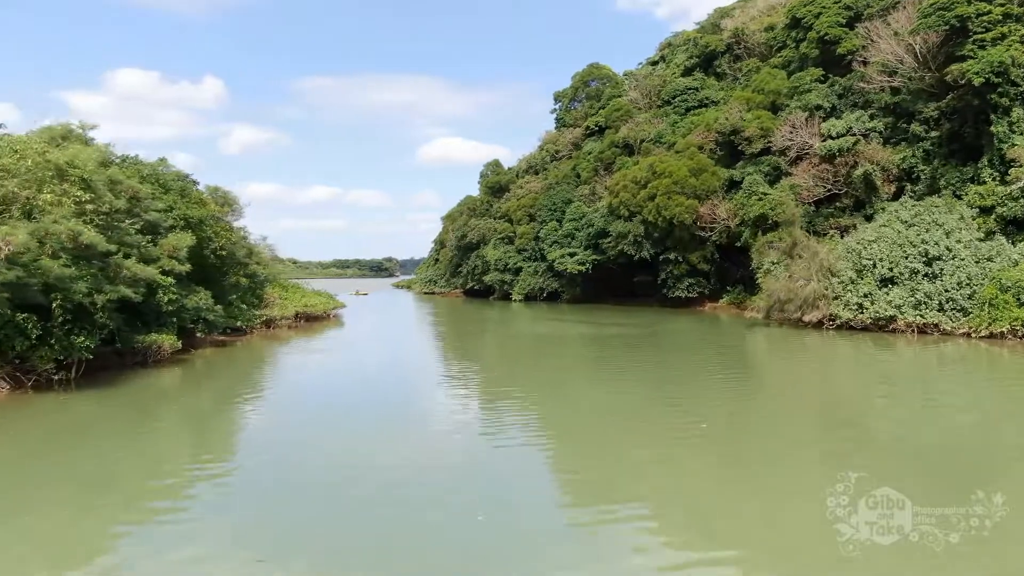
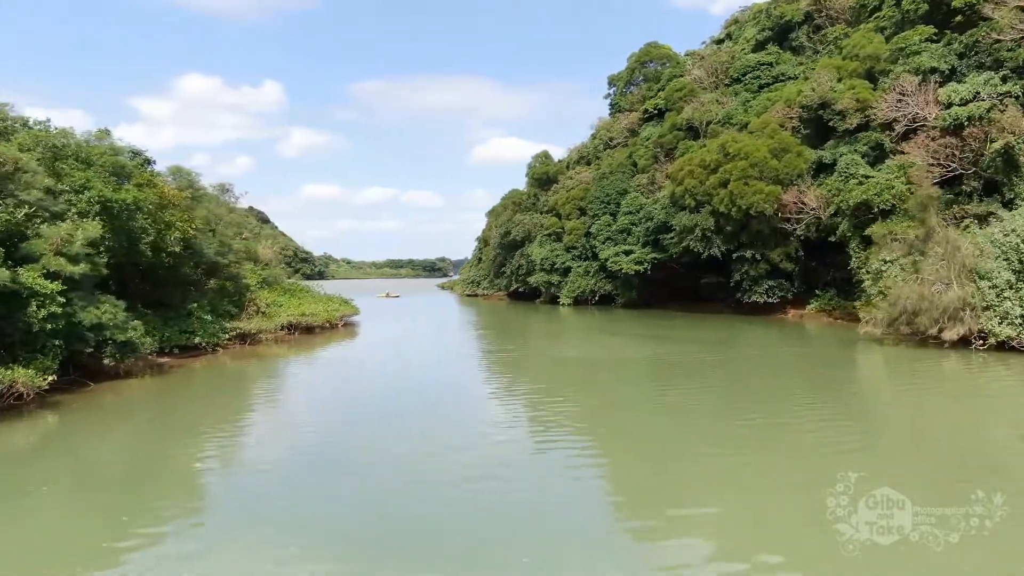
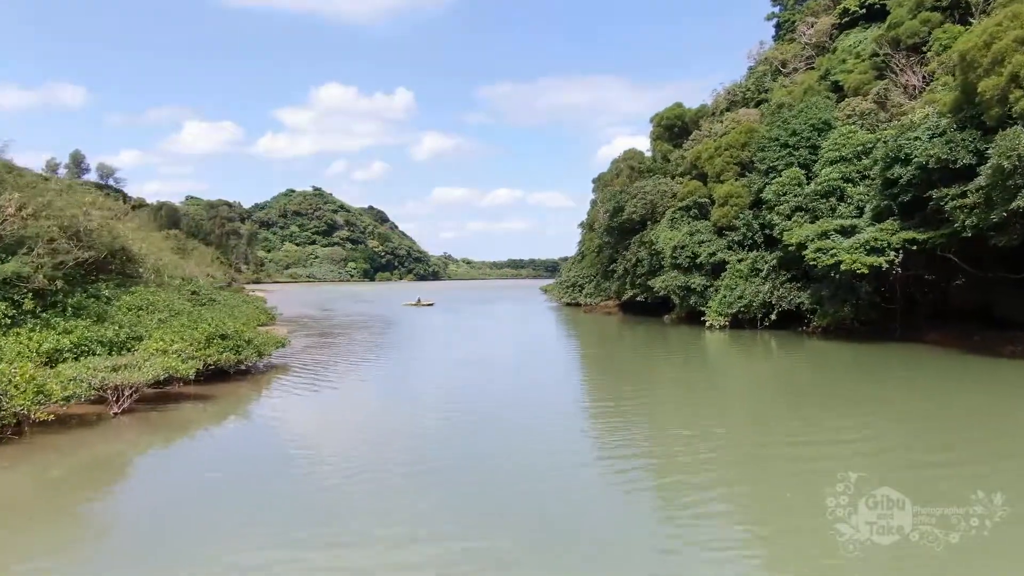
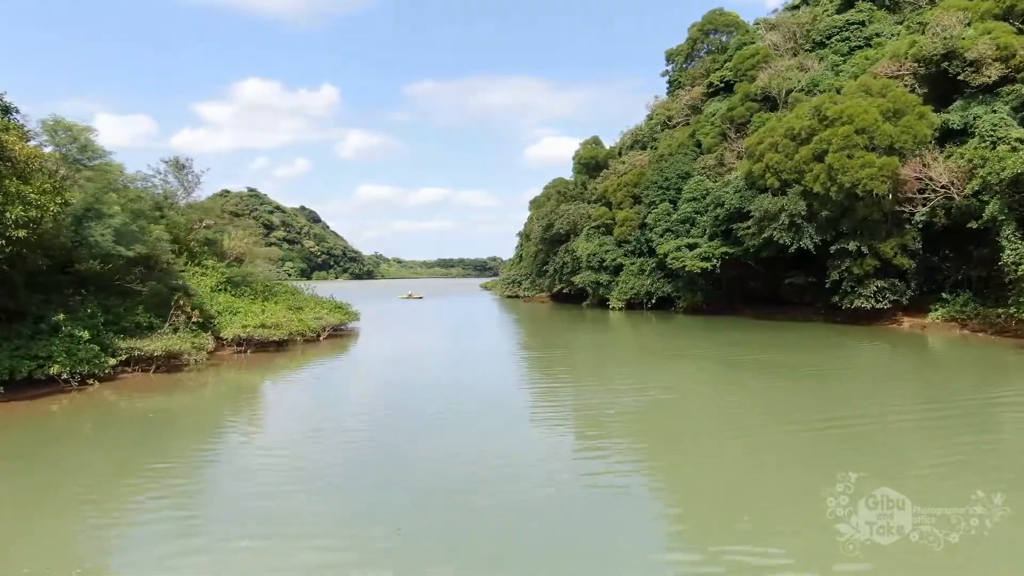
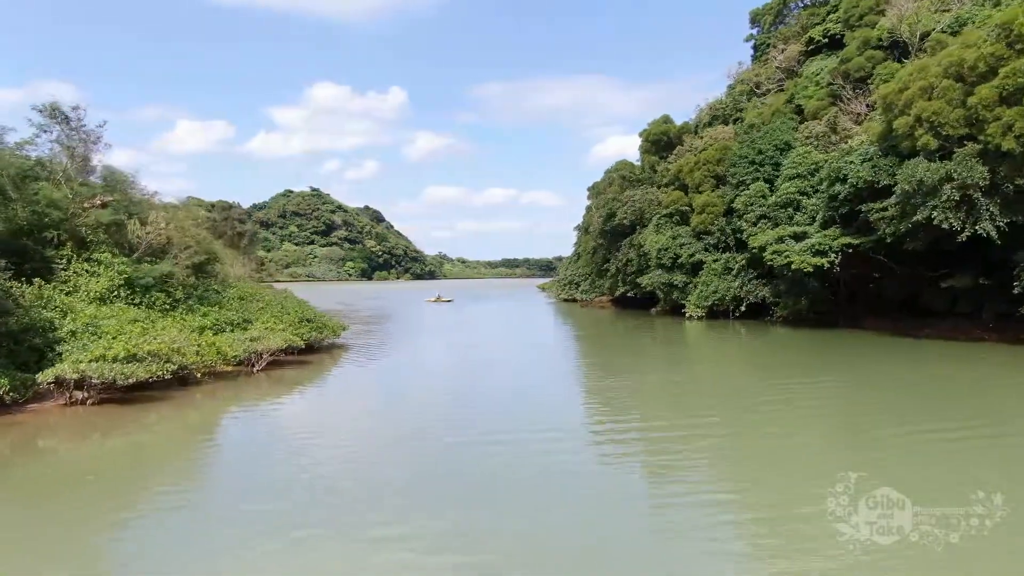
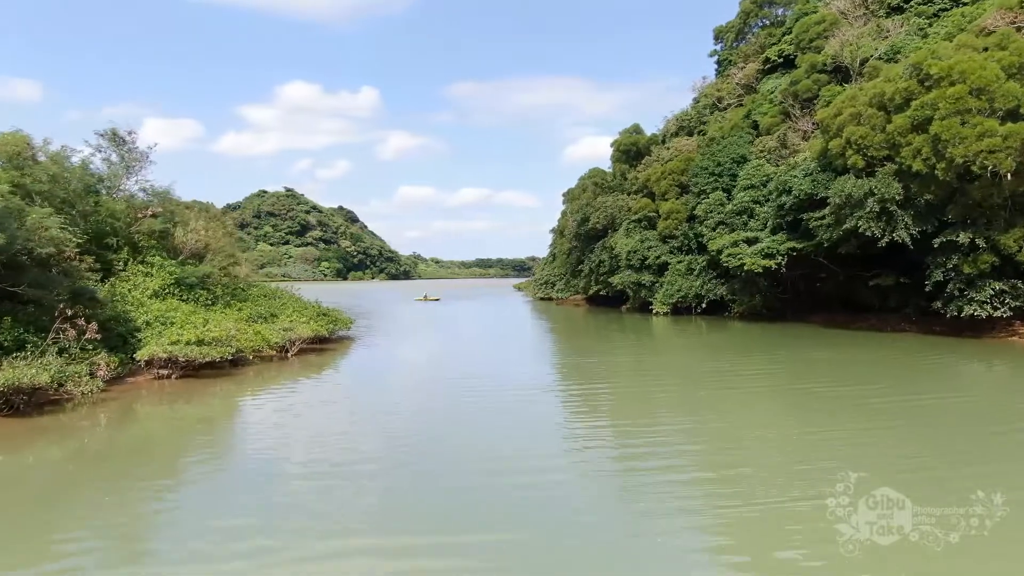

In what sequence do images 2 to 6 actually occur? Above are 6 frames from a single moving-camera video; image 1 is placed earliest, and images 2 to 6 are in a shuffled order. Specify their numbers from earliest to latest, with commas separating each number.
2, 4, 6, 5, 3
